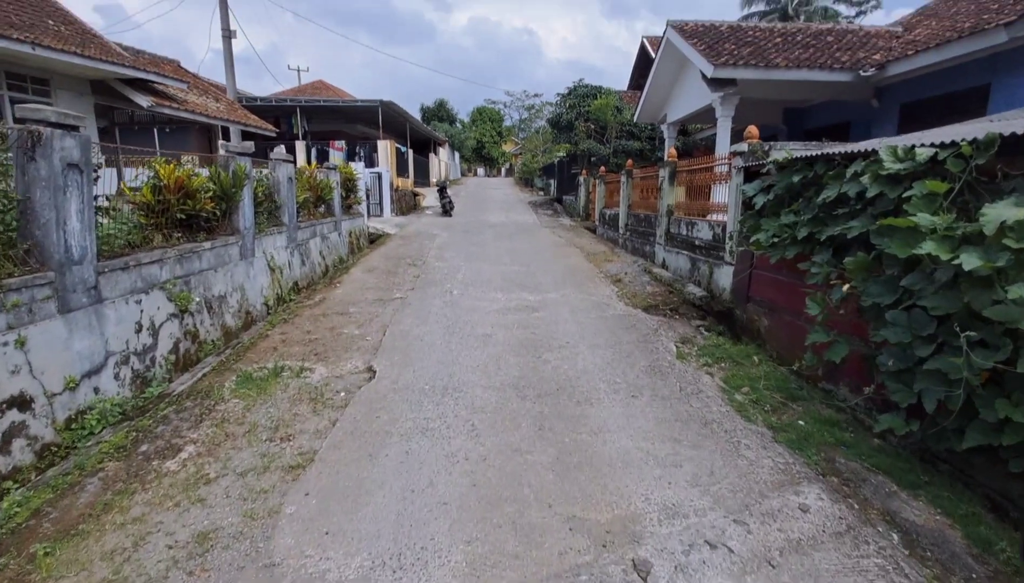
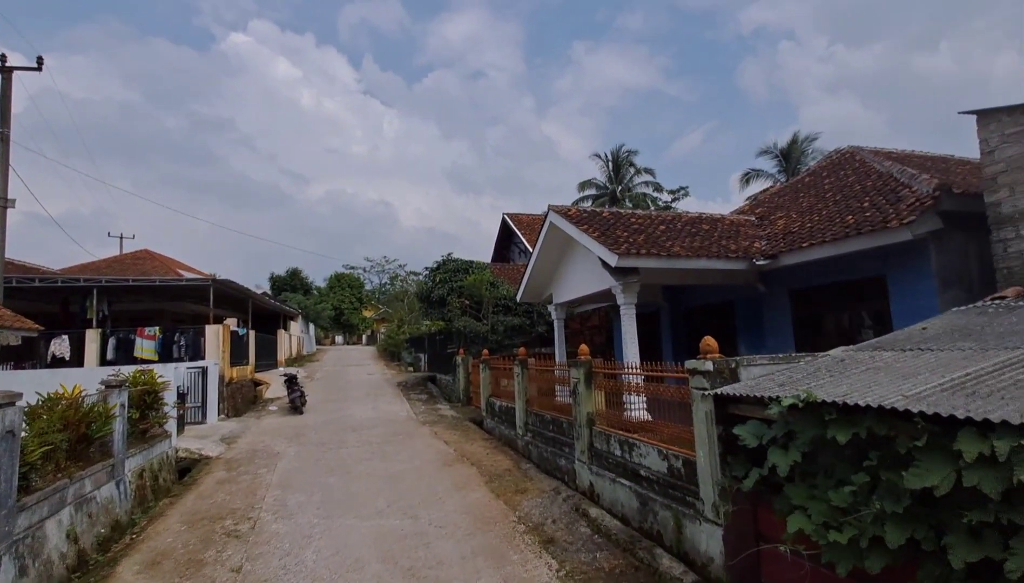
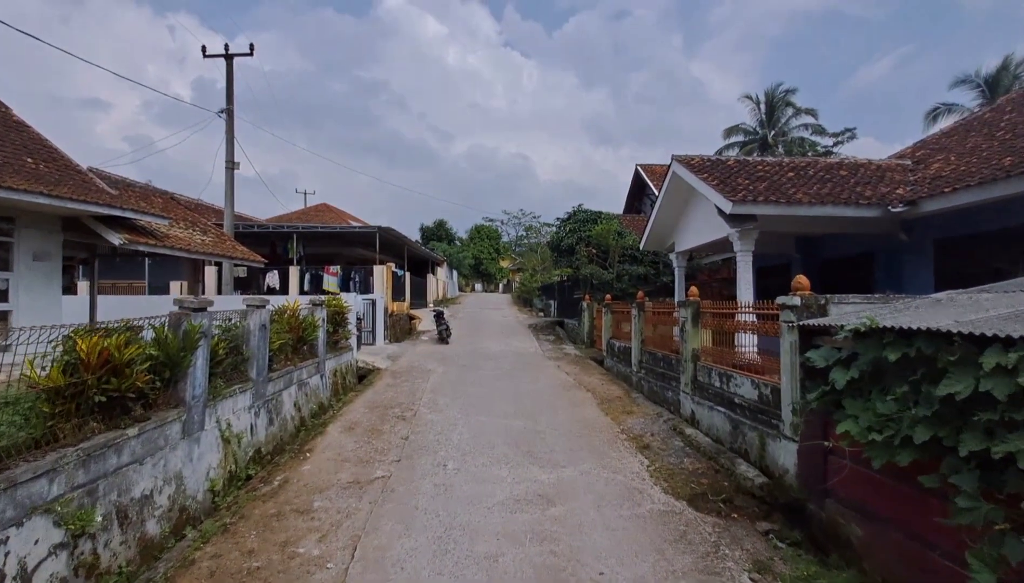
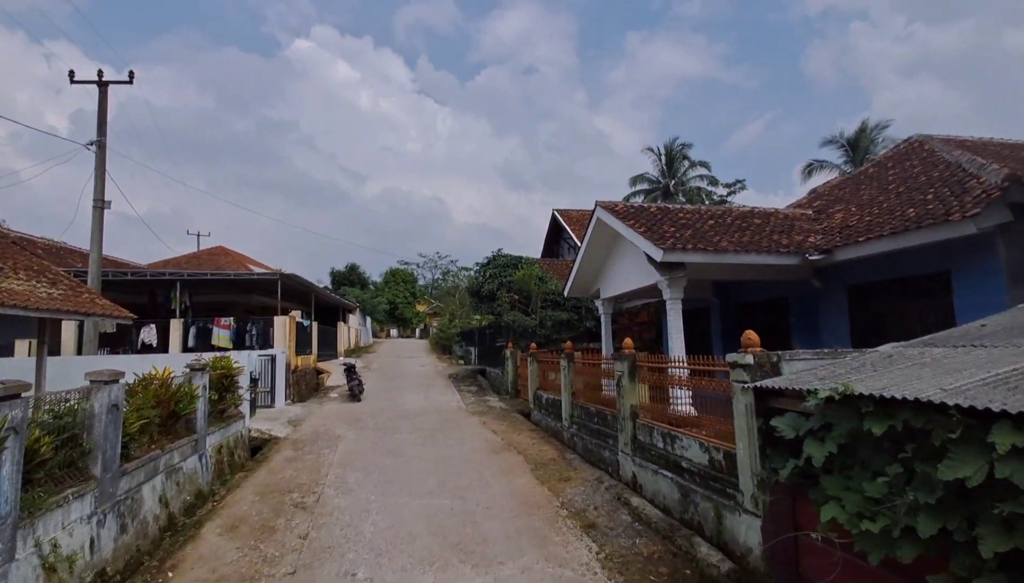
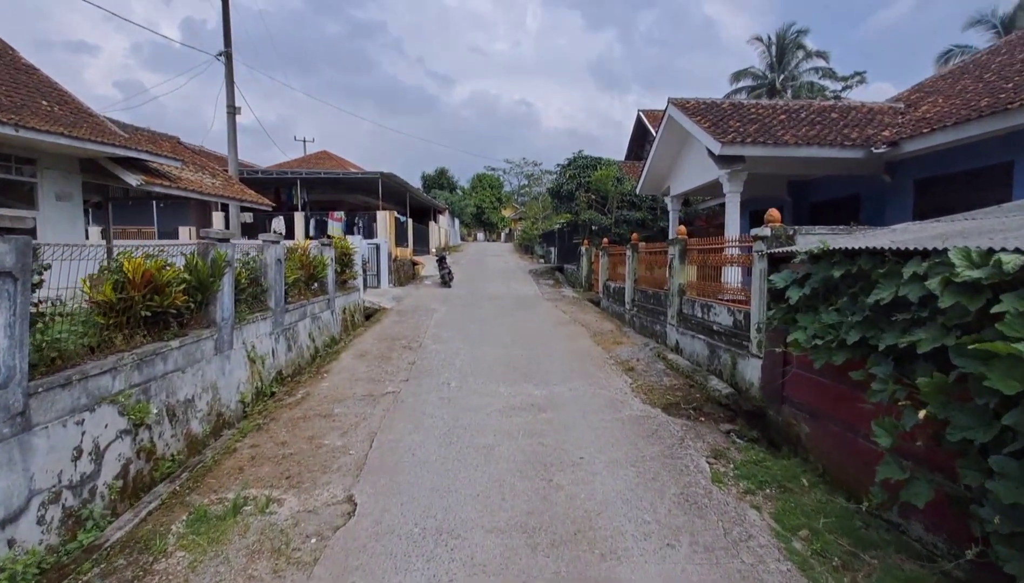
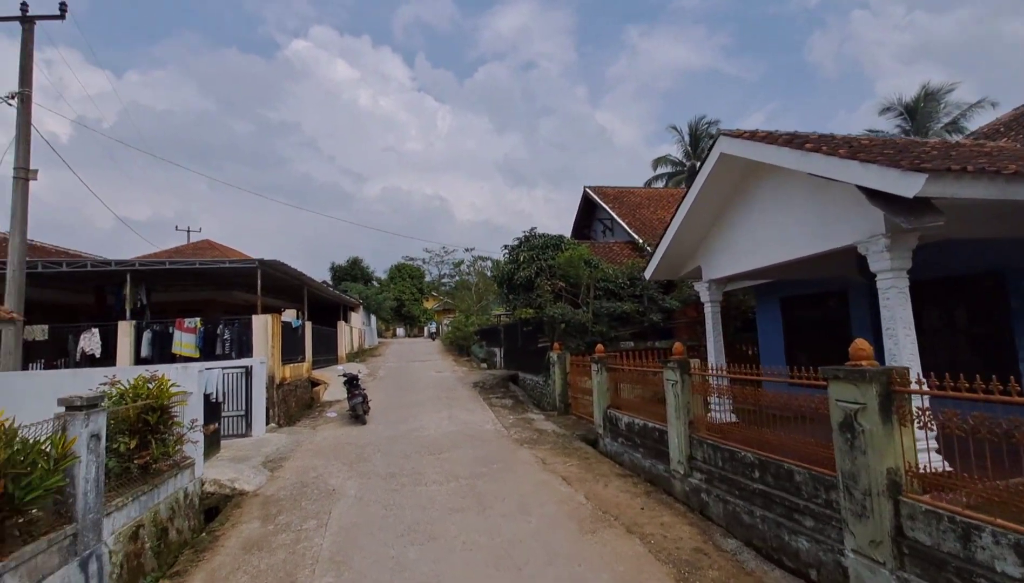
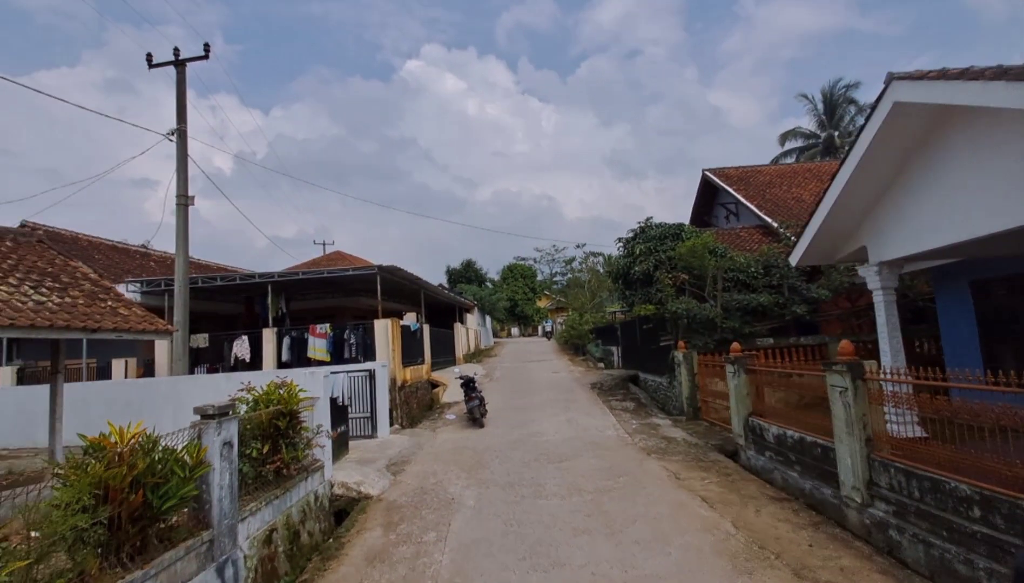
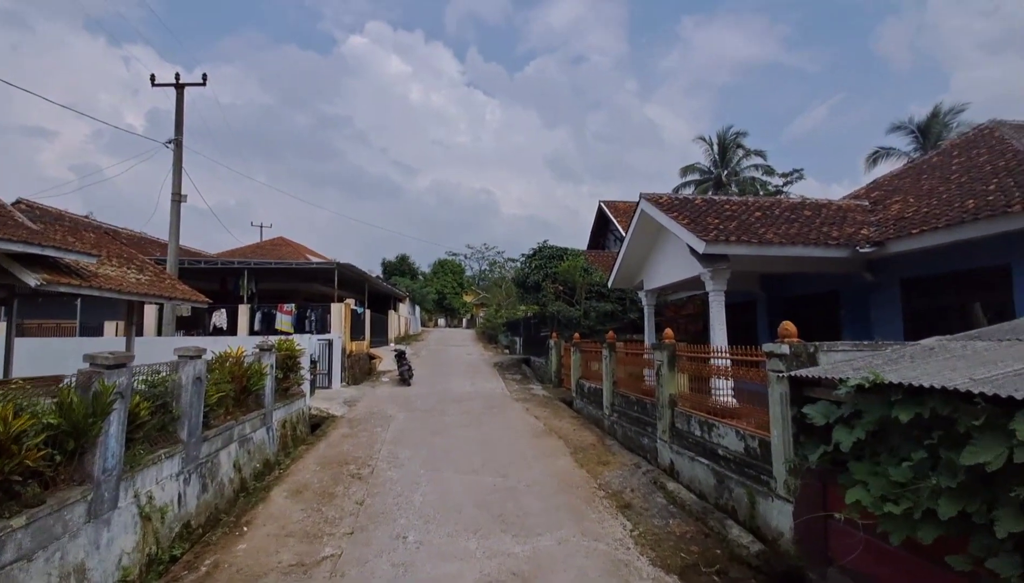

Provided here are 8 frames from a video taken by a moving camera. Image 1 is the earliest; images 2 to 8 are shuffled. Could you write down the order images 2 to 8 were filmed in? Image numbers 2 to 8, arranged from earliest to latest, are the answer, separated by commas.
5, 3, 8, 4, 2, 6, 7
